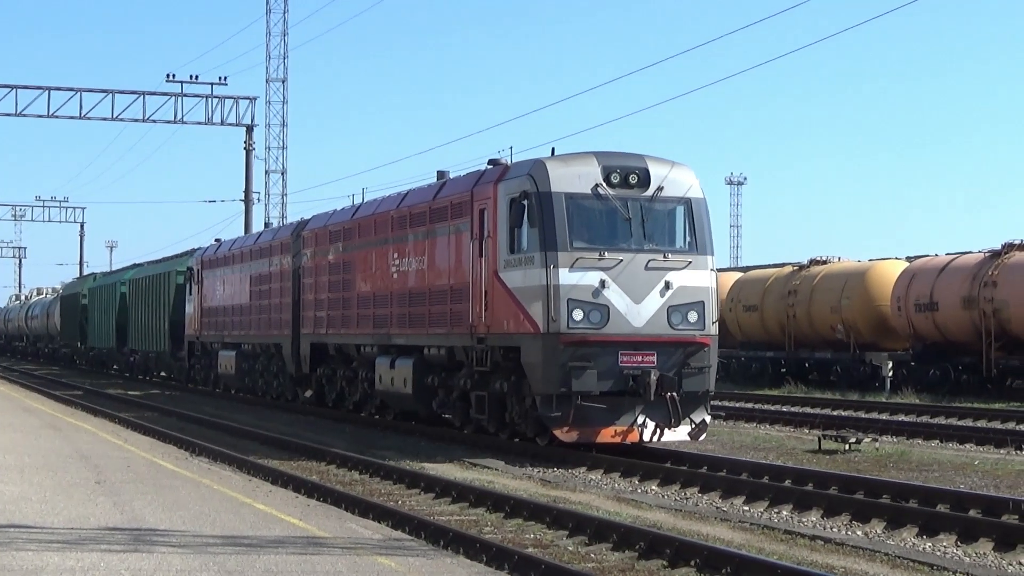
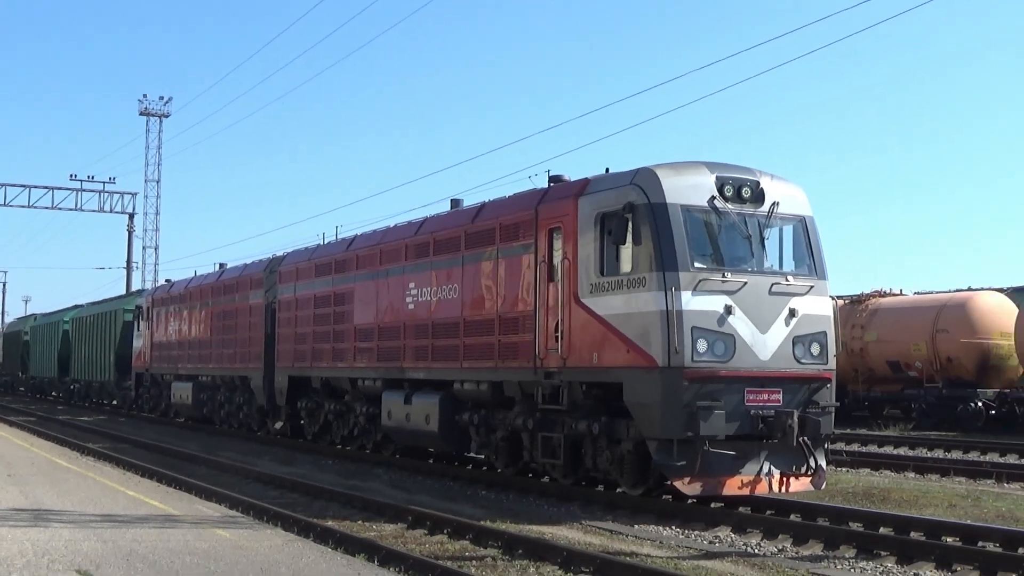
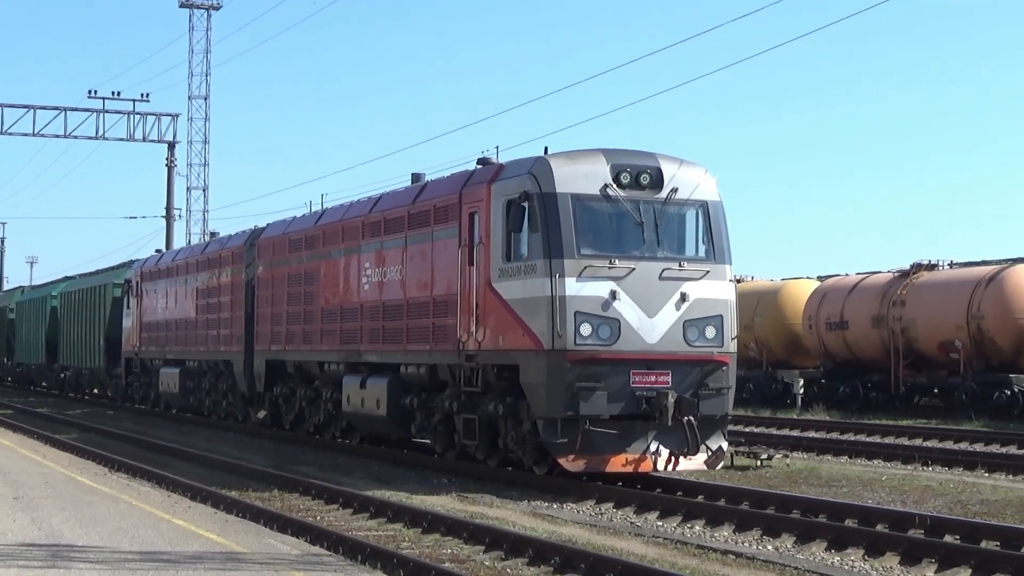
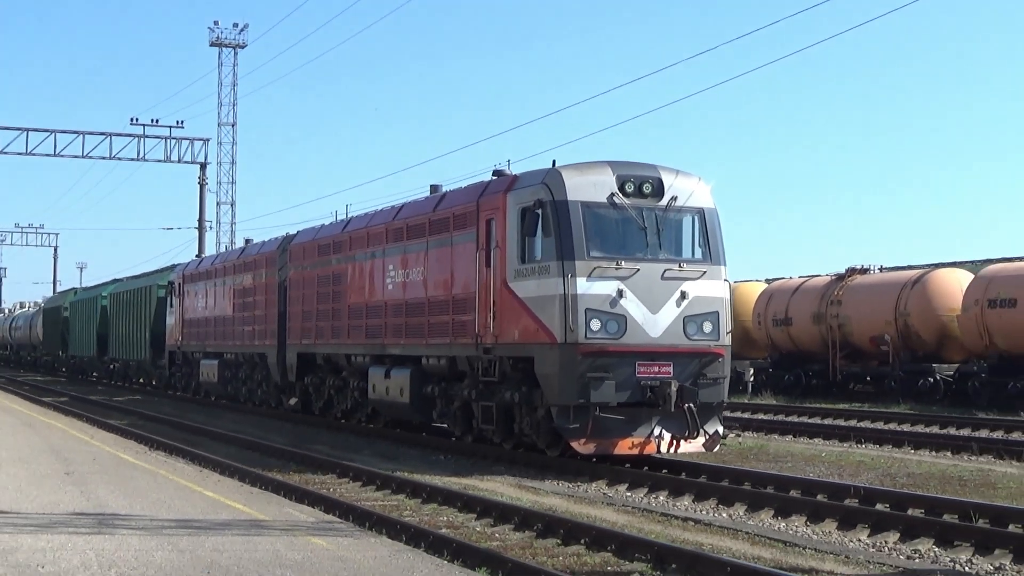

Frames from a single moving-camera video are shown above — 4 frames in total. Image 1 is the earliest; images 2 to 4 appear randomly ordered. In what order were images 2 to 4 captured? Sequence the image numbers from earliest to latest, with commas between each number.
3, 4, 2
